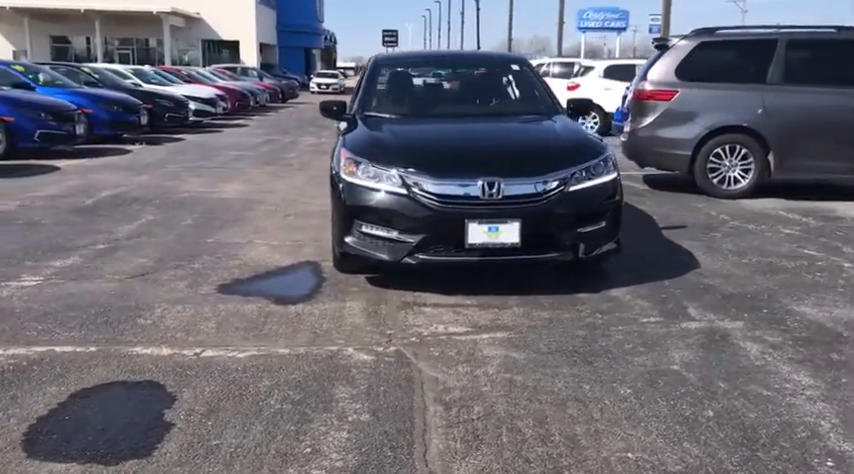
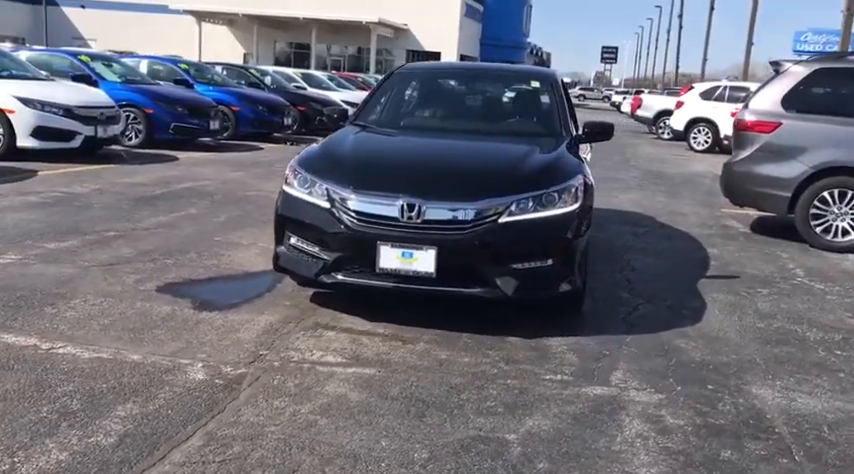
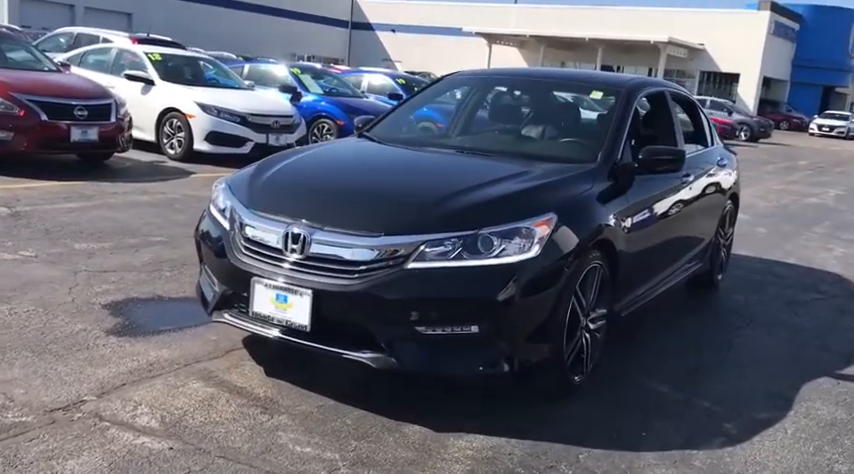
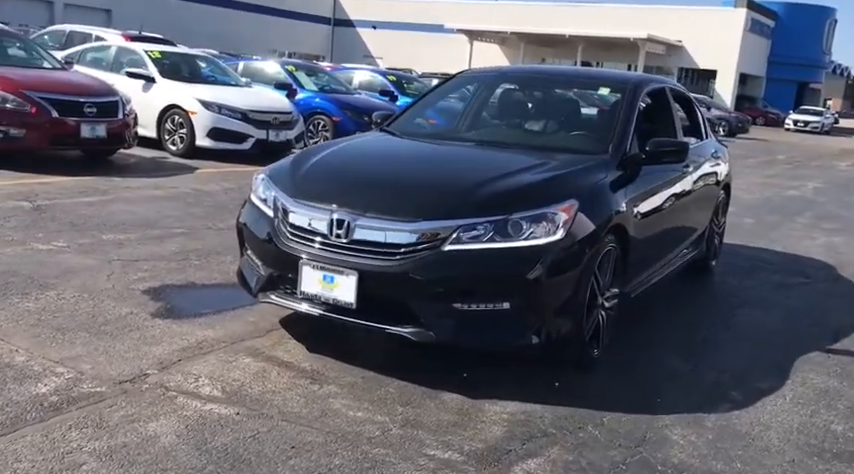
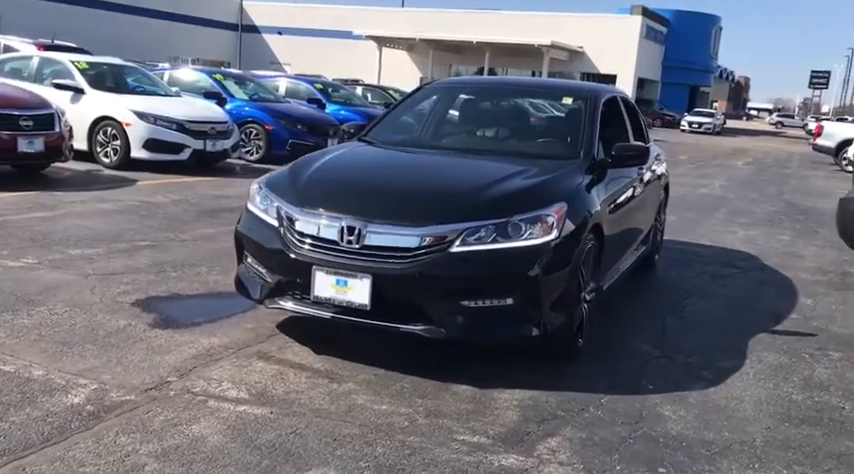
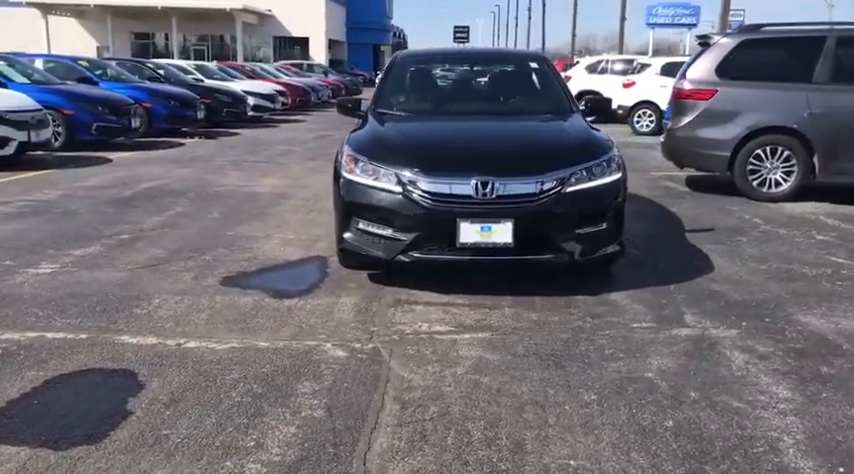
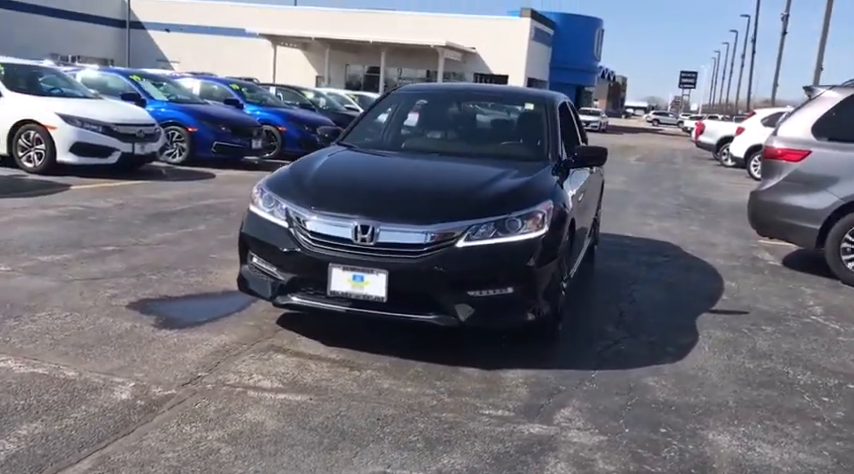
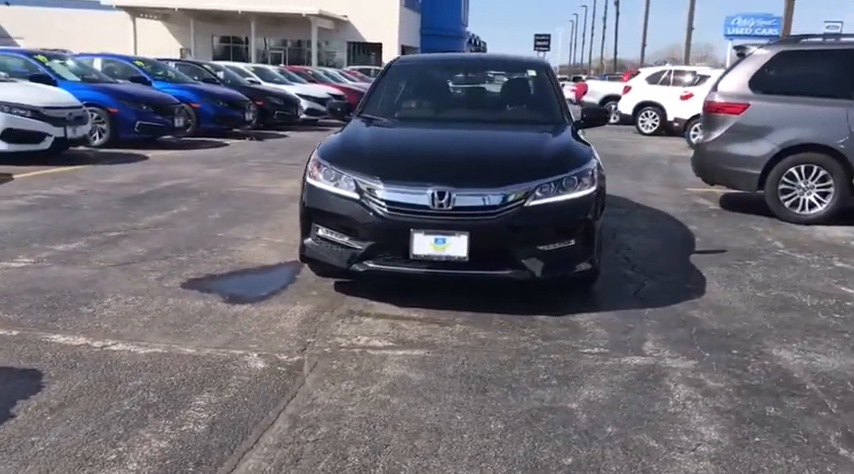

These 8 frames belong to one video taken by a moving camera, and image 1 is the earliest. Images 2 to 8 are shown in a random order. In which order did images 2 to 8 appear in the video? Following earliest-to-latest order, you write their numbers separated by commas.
6, 8, 2, 7, 5, 4, 3
